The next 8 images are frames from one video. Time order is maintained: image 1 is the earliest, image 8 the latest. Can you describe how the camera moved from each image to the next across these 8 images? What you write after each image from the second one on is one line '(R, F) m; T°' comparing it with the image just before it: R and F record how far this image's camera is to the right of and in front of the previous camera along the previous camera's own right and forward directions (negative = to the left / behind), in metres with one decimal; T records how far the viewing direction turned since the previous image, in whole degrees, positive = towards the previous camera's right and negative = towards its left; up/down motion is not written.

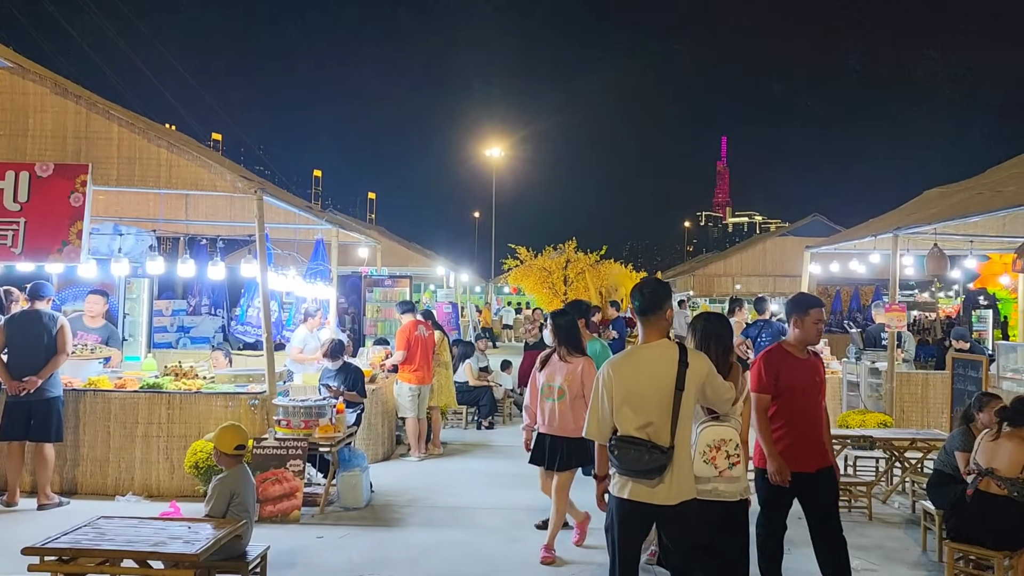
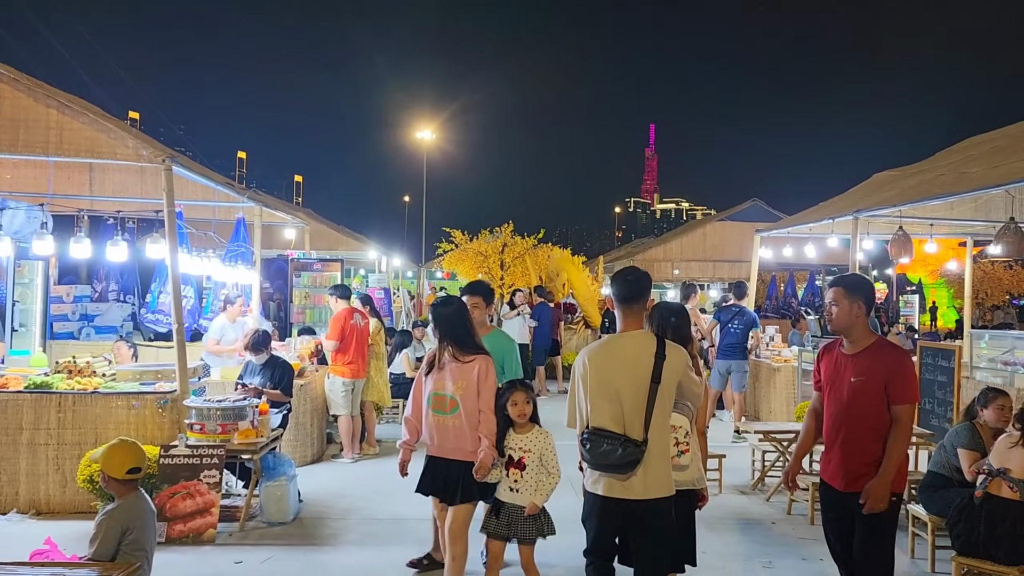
(-0.1, +0.7) m; +5°
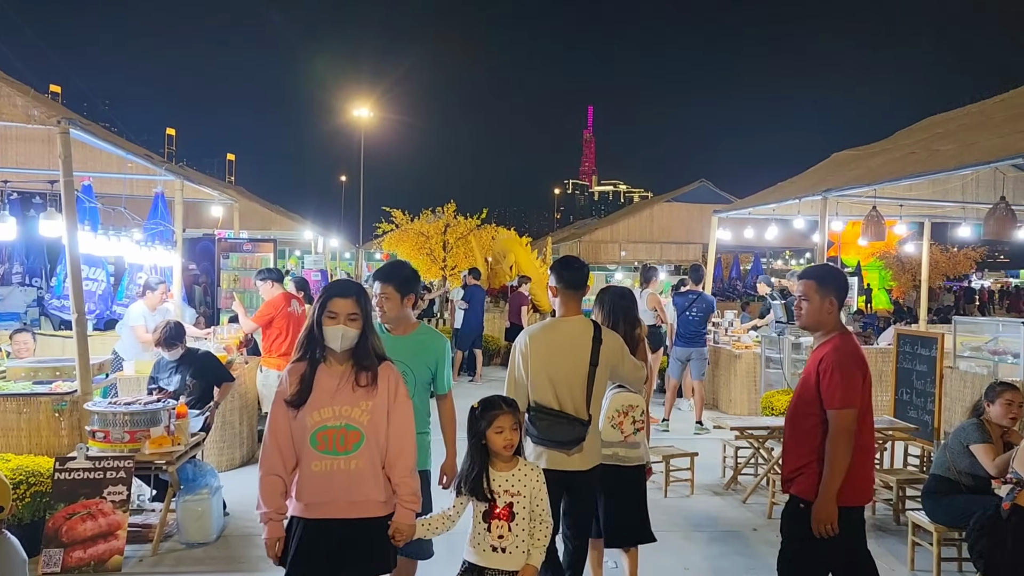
(-0.1, +0.6) m; +4°
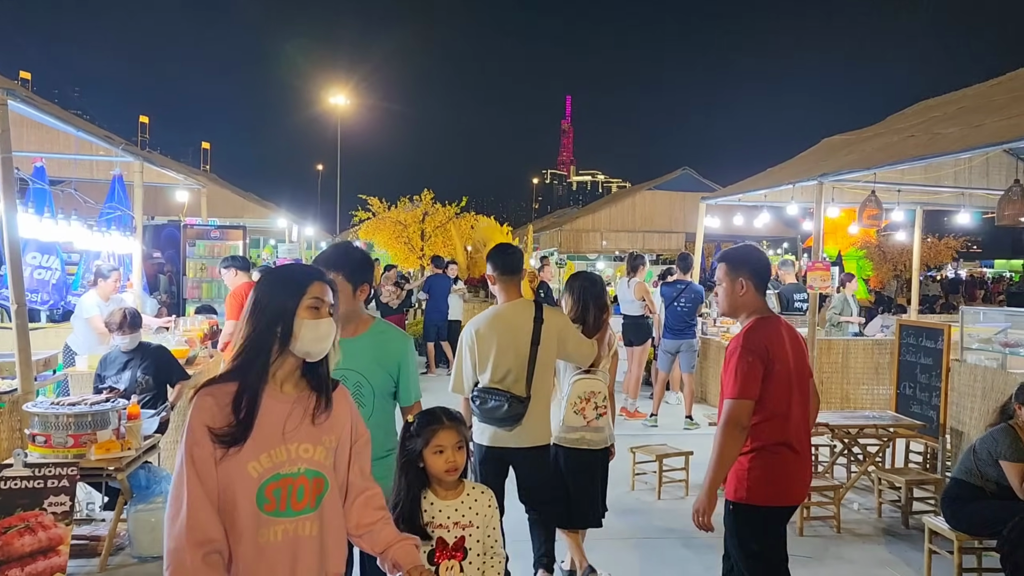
(0.0, +0.4) m; +1°
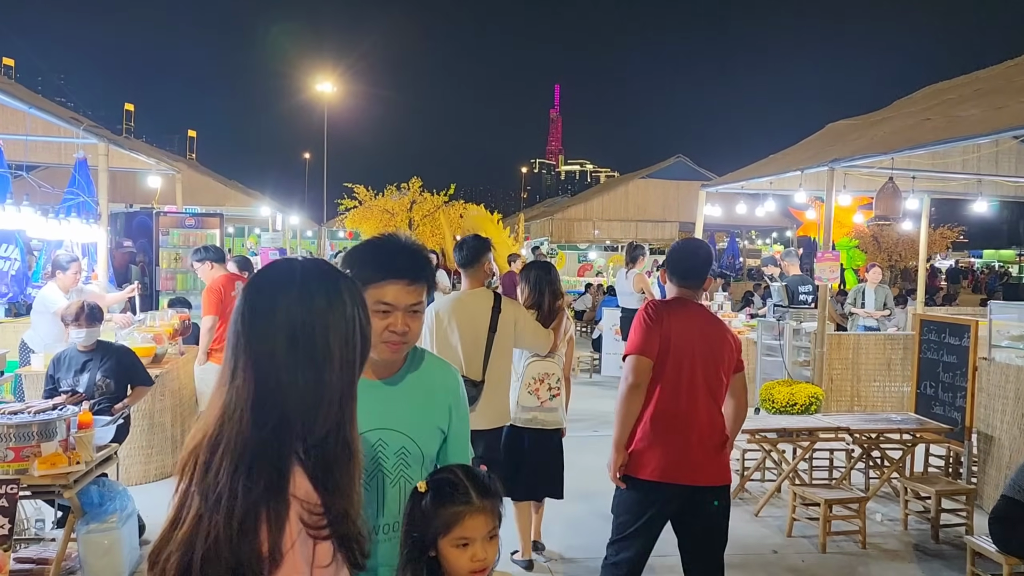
(0.0, +0.4) m; +1°
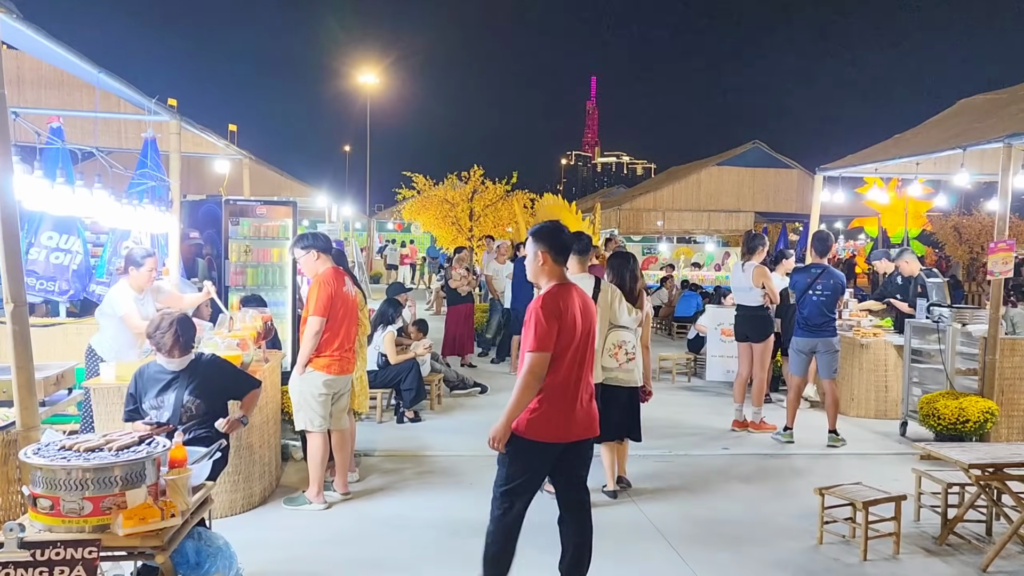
(-0.6, +0.9) m; -2°
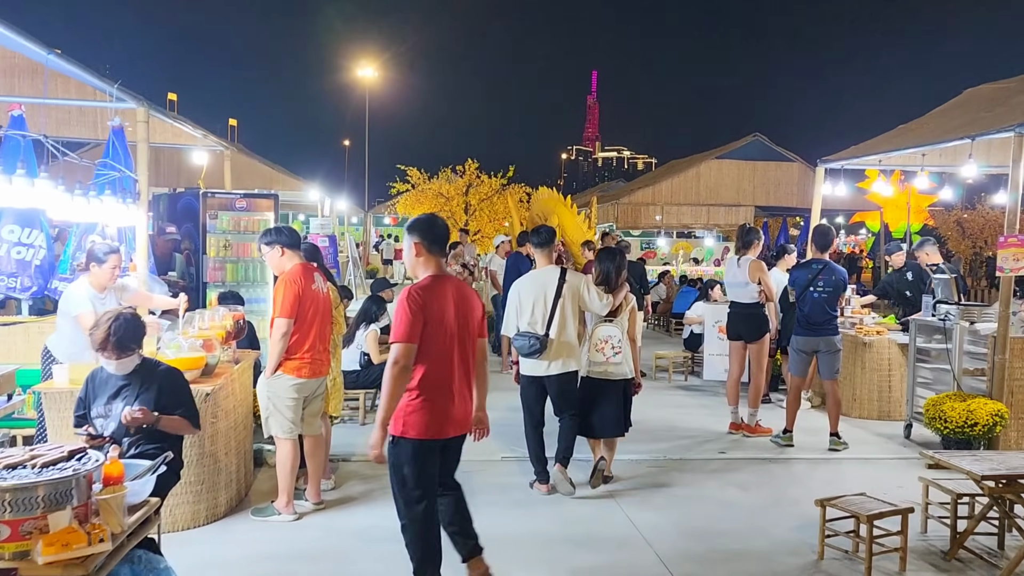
(+0.1, +0.3) m; 0°
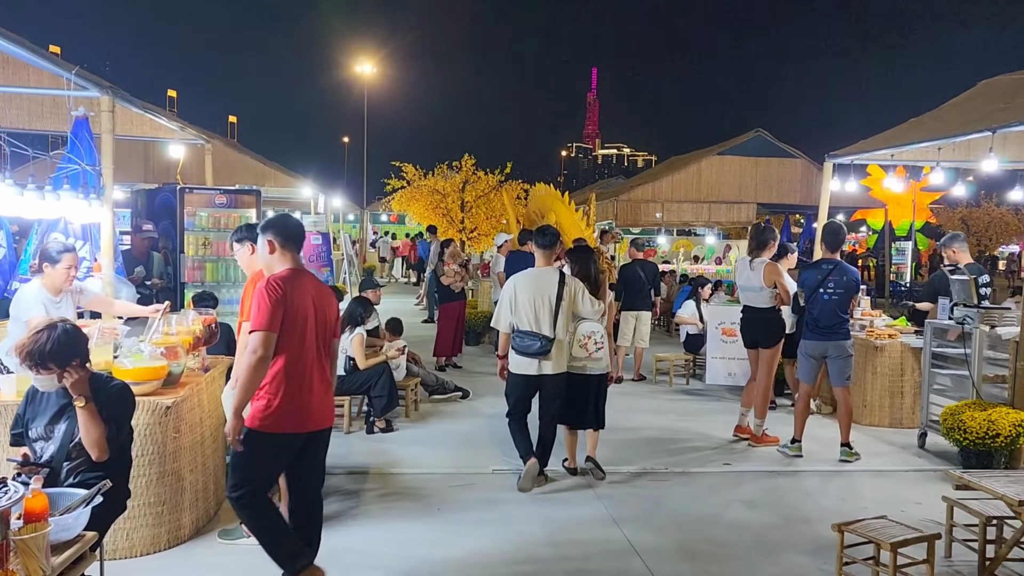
(+0.1, +0.4) m; 0°
